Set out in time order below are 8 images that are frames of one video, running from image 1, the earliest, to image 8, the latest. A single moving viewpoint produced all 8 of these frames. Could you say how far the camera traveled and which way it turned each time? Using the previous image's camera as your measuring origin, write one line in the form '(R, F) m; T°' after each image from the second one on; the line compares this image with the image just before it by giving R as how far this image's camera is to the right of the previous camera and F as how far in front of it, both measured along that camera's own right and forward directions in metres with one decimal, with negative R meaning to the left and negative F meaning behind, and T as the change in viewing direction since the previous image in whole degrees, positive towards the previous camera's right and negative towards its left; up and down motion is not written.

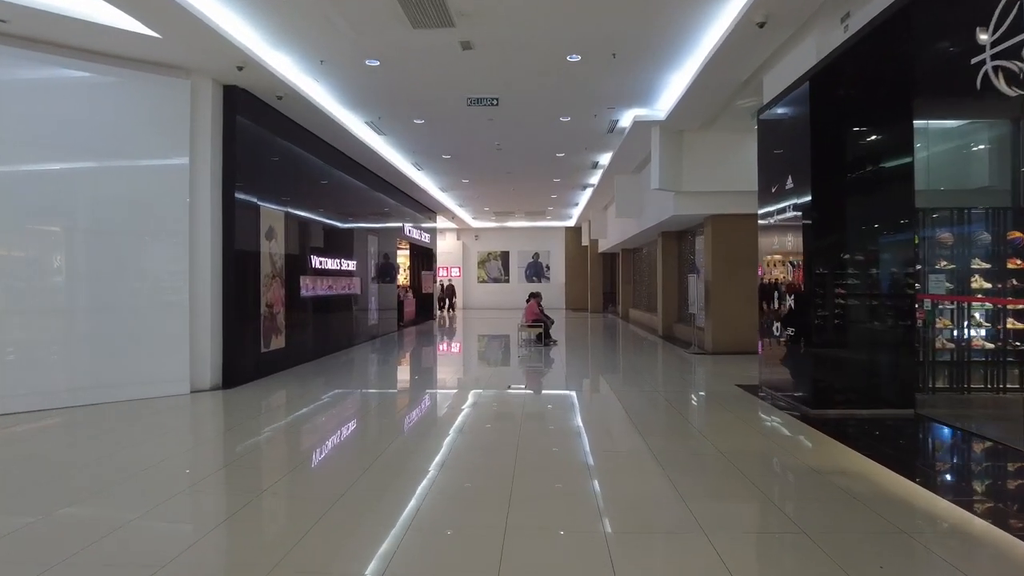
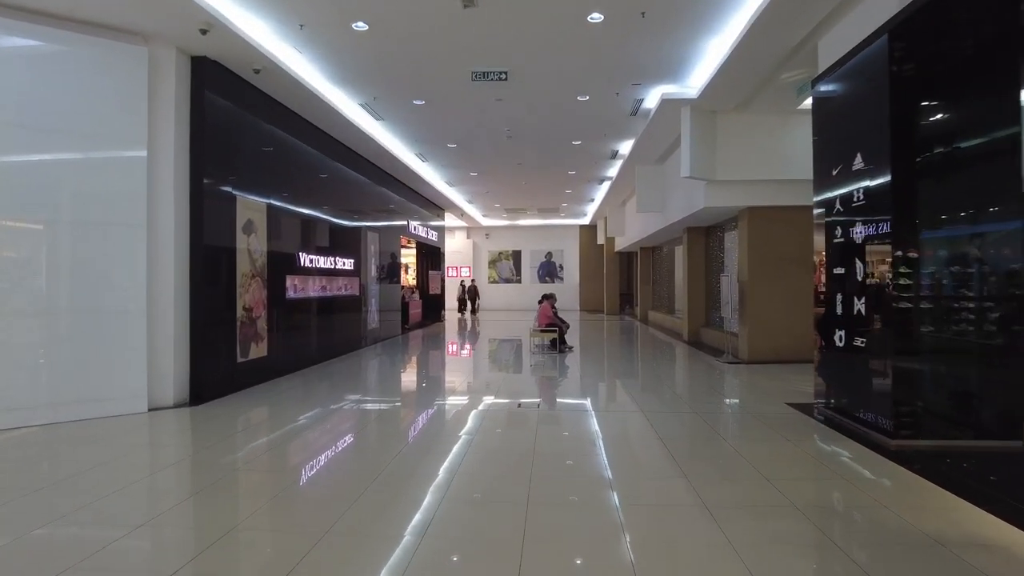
(0.0, +1.0) m; -1°
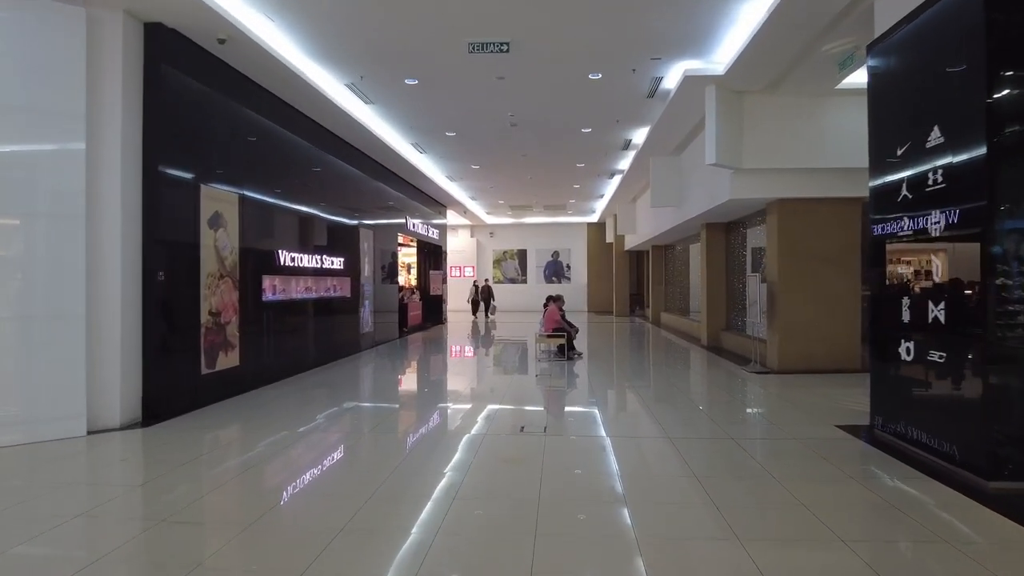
(0.0, +0.8) m; -1°
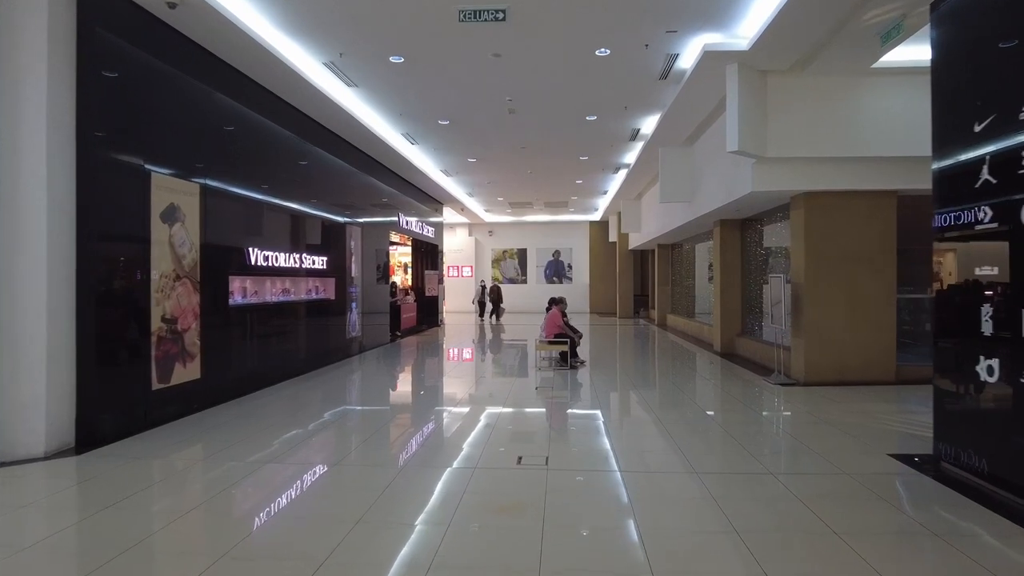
(0.0, +0.7) m; 0°
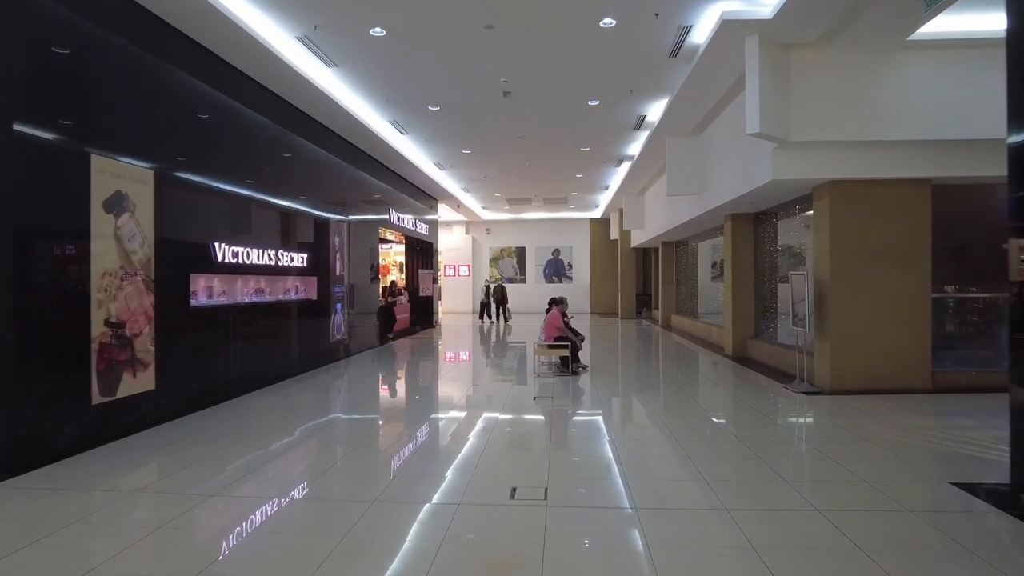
(0.0, +0.6) m; 0°
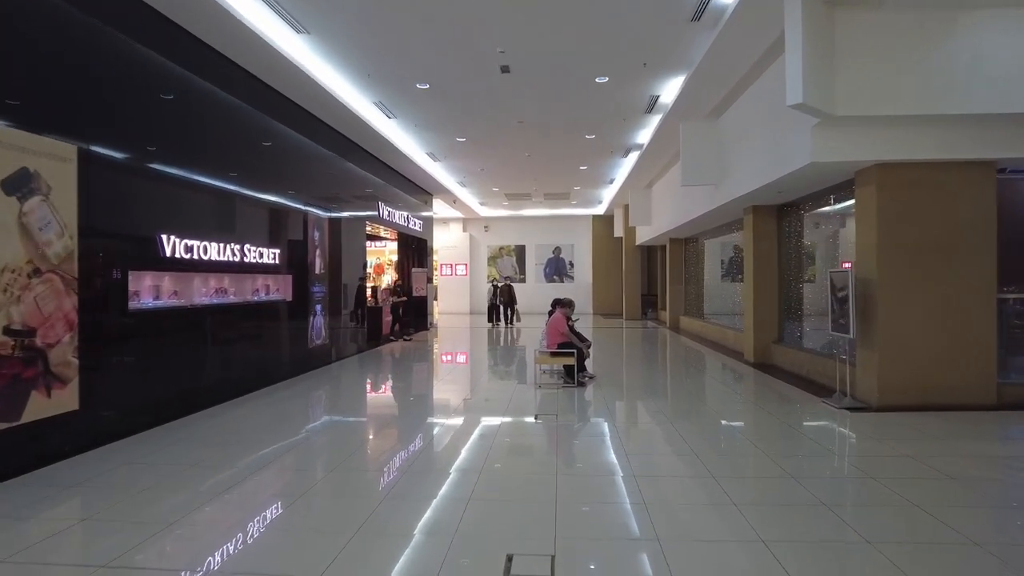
(0.0, +0.9) m; 0°
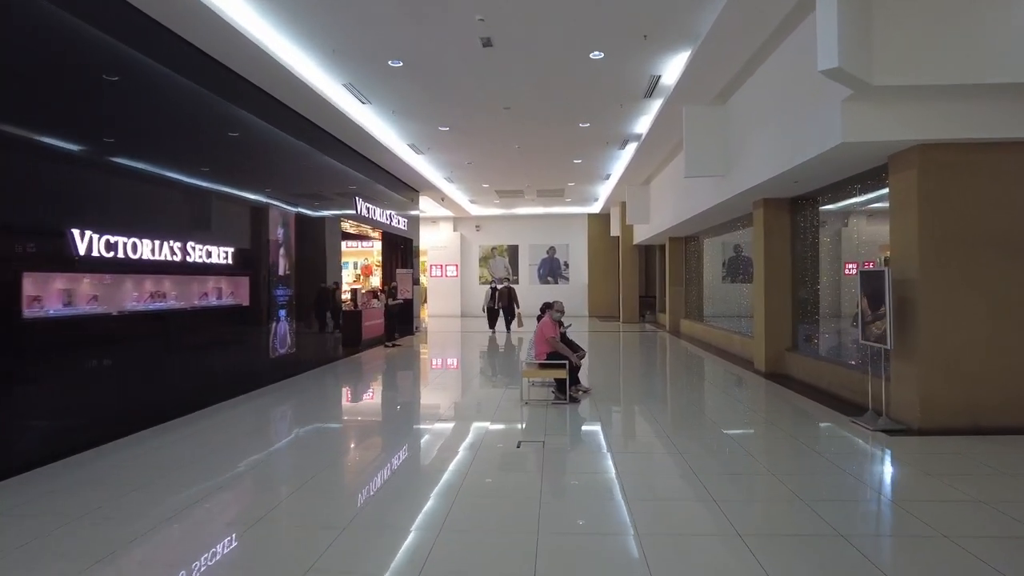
(+0.1, +0.8) m; 0°
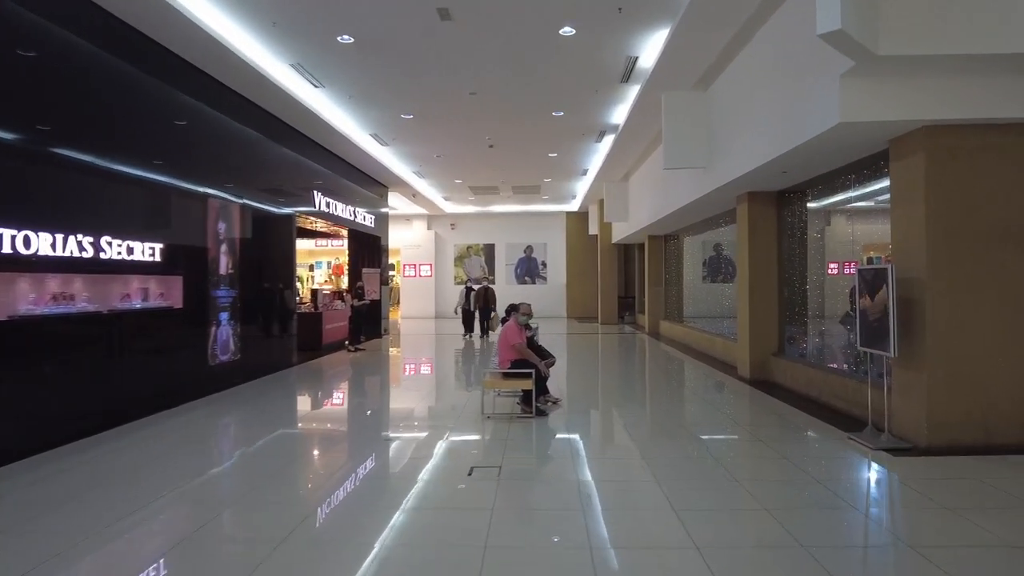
(+0.2, +0.6) m; +2°
